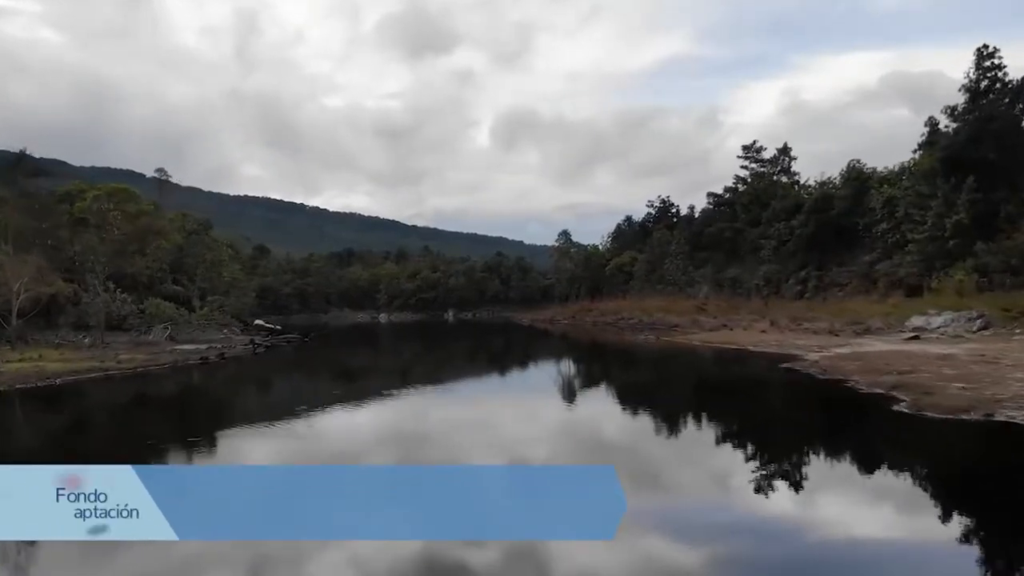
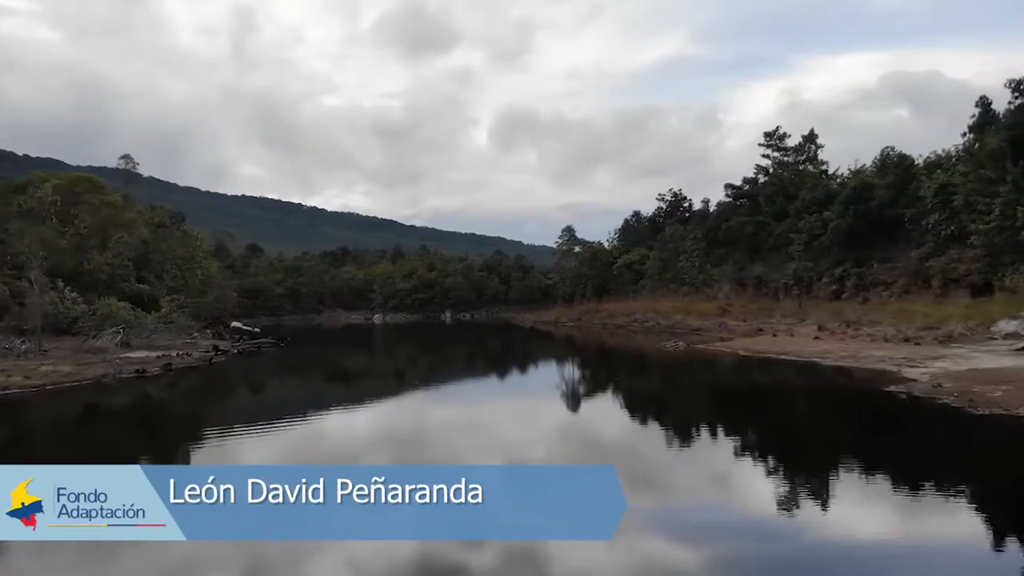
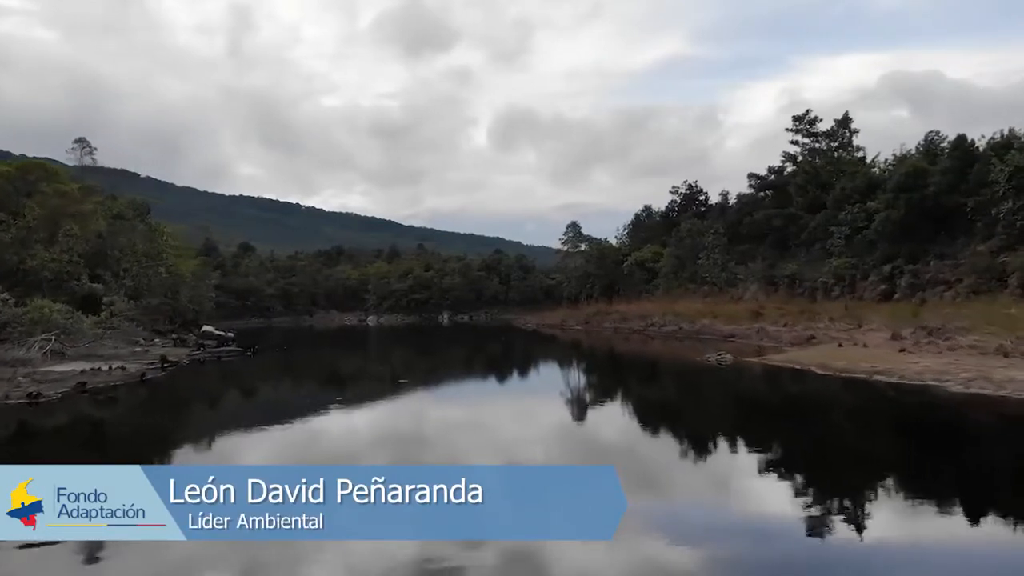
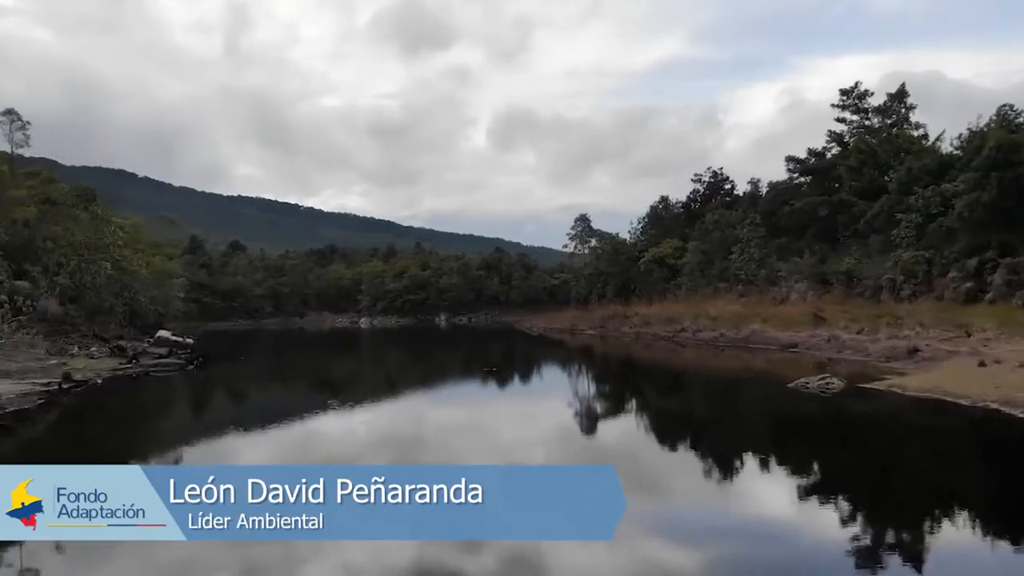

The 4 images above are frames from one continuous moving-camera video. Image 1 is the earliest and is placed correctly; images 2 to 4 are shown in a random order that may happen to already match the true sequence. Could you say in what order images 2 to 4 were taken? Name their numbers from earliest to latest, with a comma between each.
2, 3, 4
